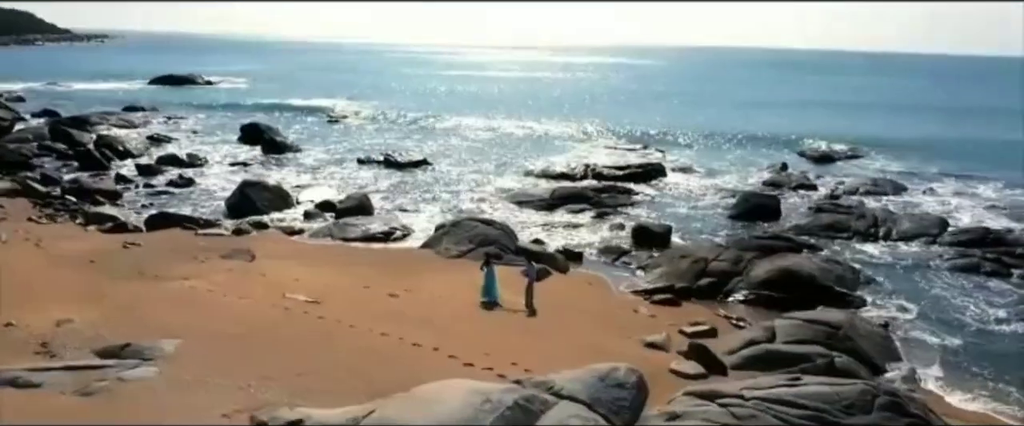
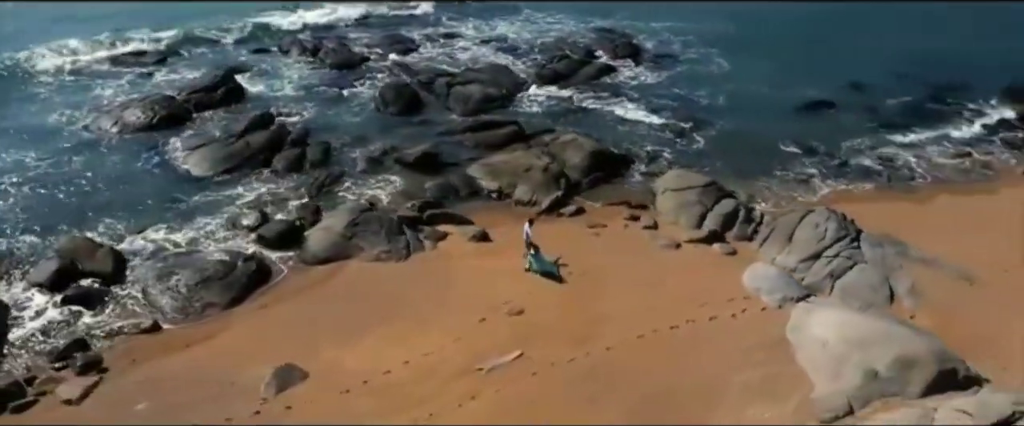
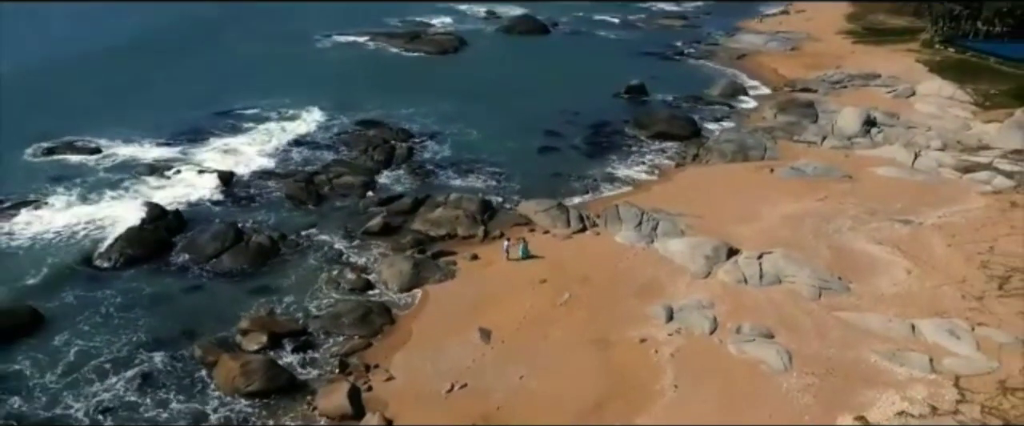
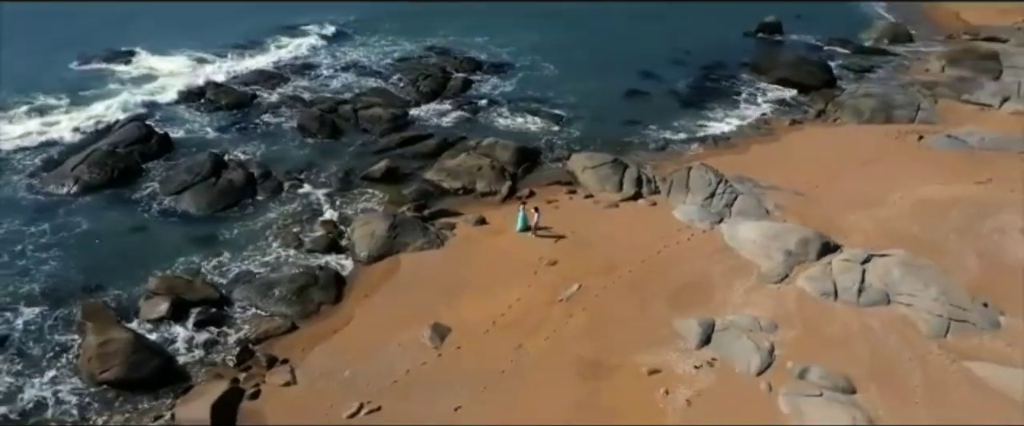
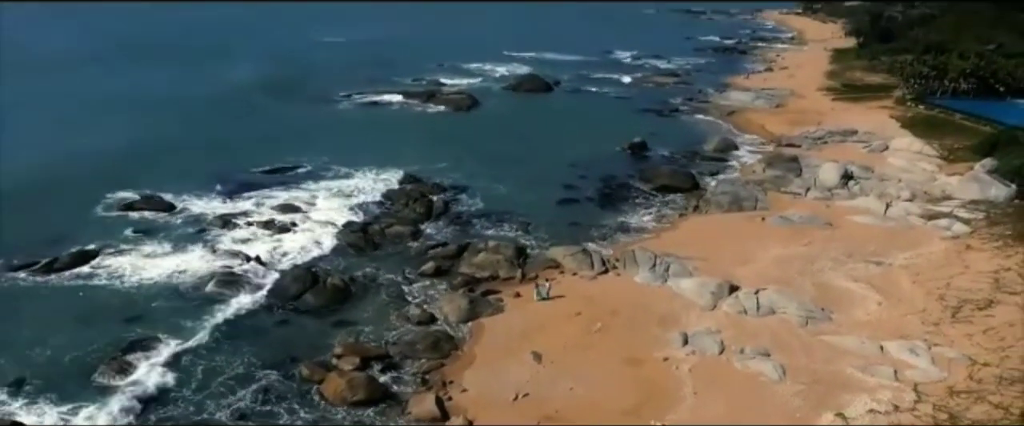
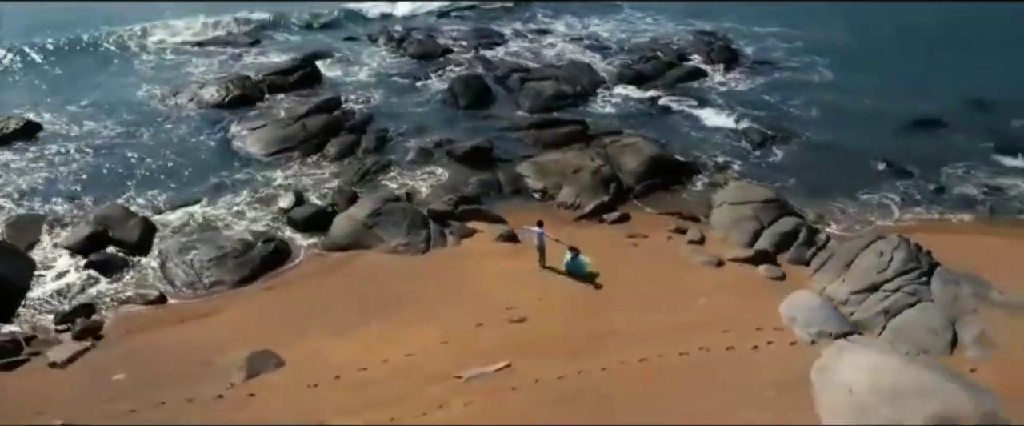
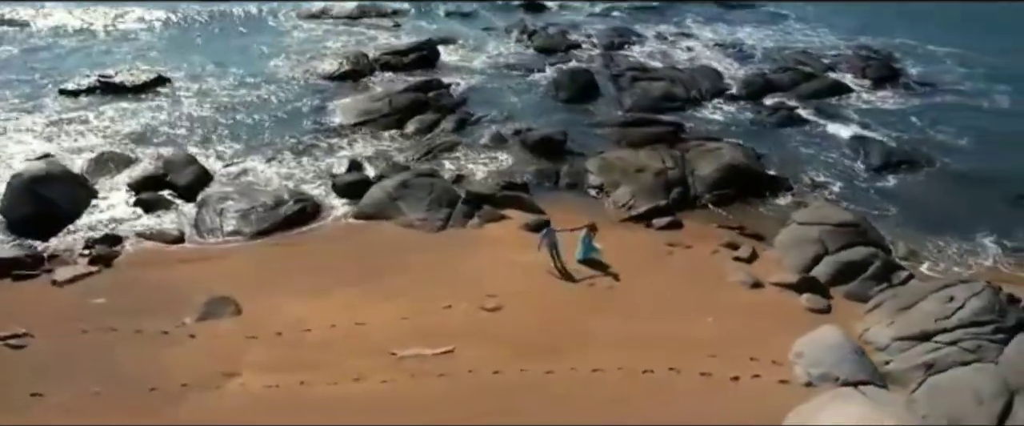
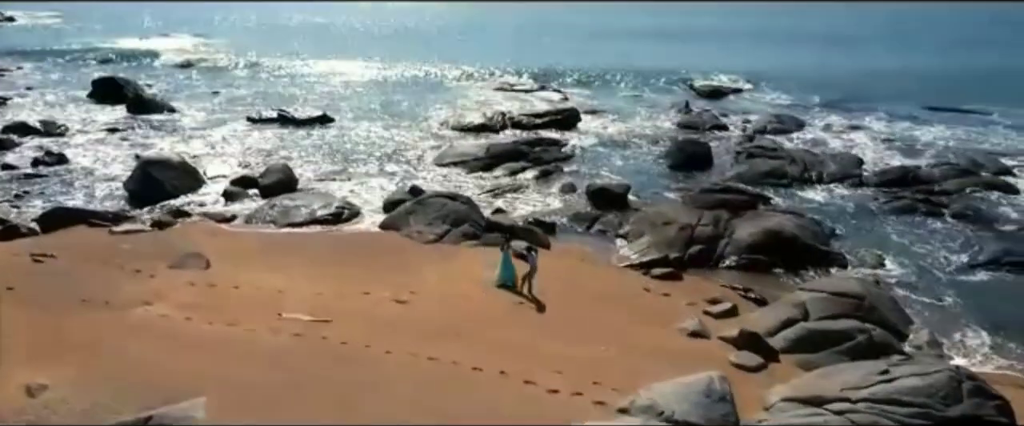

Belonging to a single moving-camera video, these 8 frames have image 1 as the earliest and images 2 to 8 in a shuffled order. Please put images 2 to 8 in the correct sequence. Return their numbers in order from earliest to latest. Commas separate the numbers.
8, 7, 6, 2, 4, 3, 5
